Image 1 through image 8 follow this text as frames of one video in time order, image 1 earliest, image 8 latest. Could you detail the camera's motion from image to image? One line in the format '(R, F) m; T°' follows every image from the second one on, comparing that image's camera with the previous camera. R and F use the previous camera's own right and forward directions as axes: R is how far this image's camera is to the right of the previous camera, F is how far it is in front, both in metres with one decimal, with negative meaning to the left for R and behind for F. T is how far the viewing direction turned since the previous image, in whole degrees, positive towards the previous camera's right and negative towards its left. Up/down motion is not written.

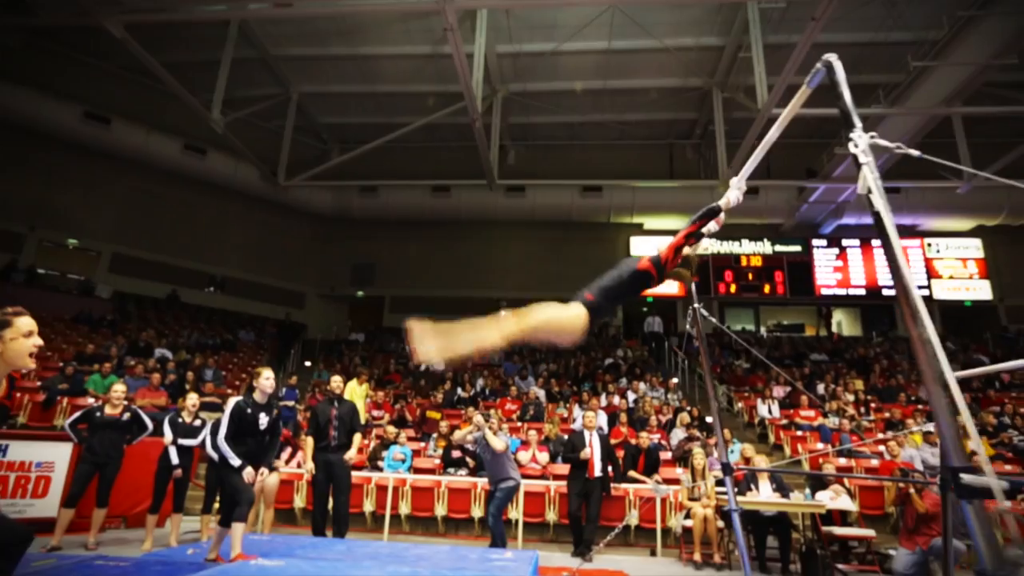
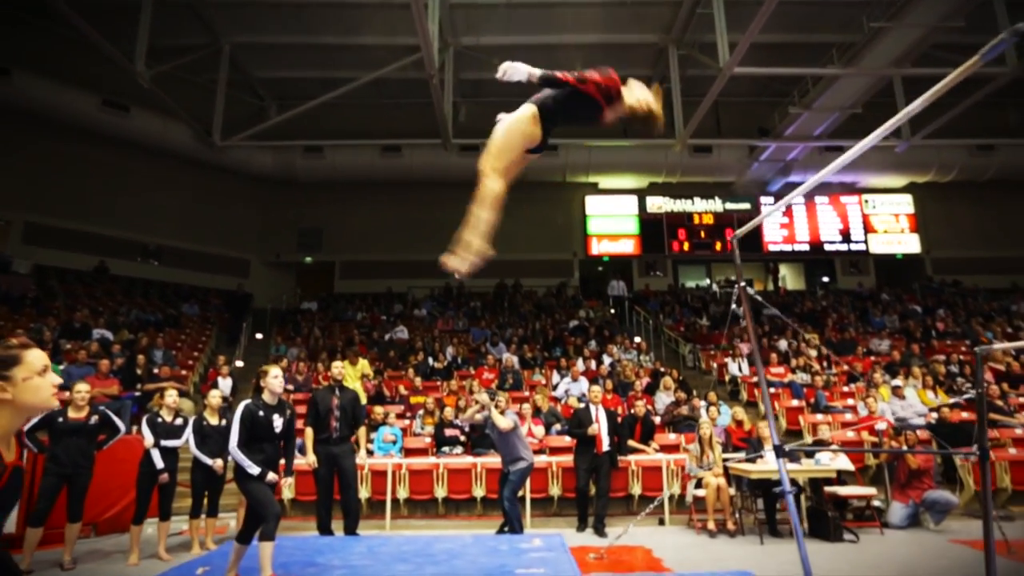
(-0.8, +0.4) m; +6°
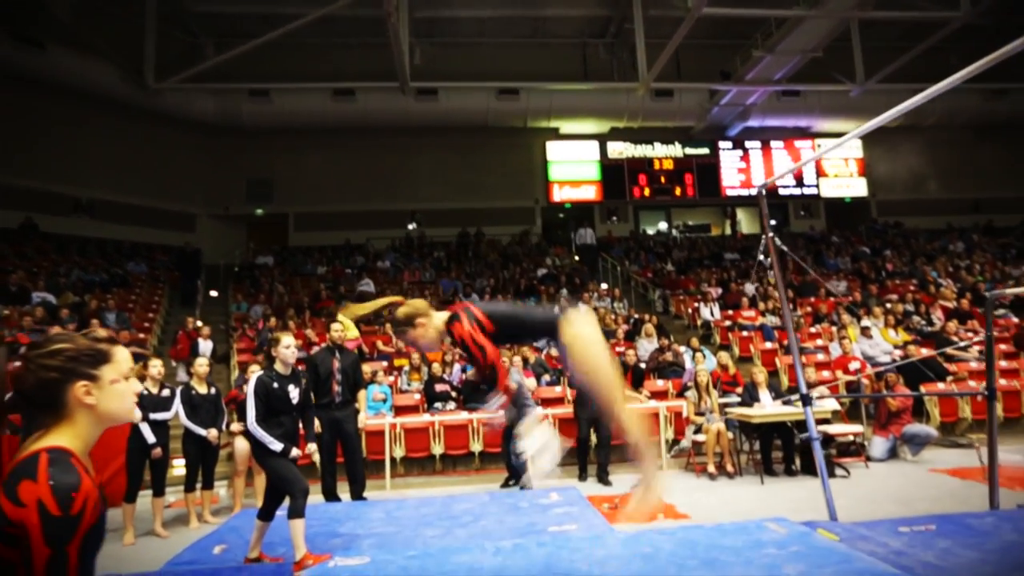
(-0.6, +0.3) m; +5°
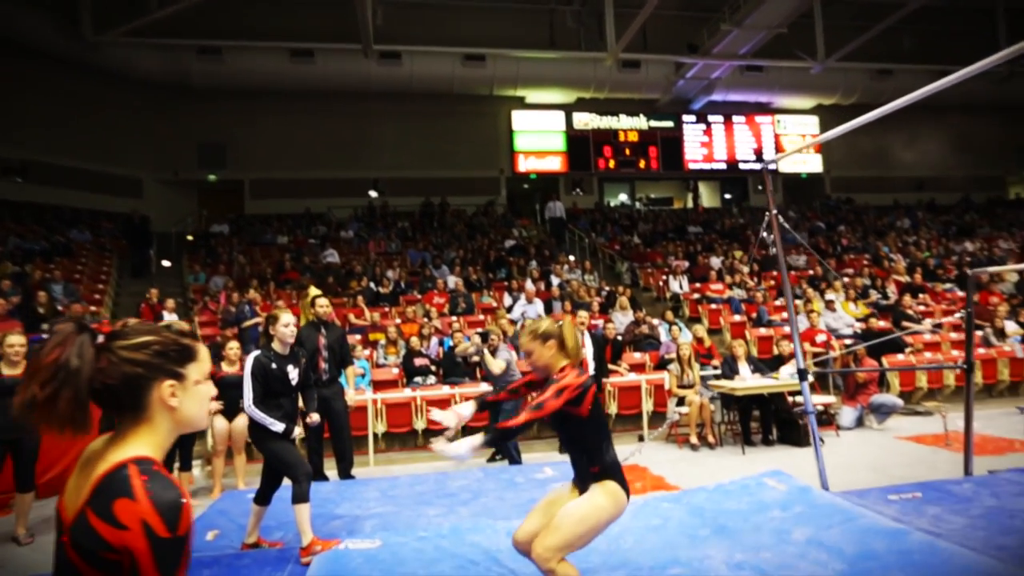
(-0.4, +0.1) m; +4°
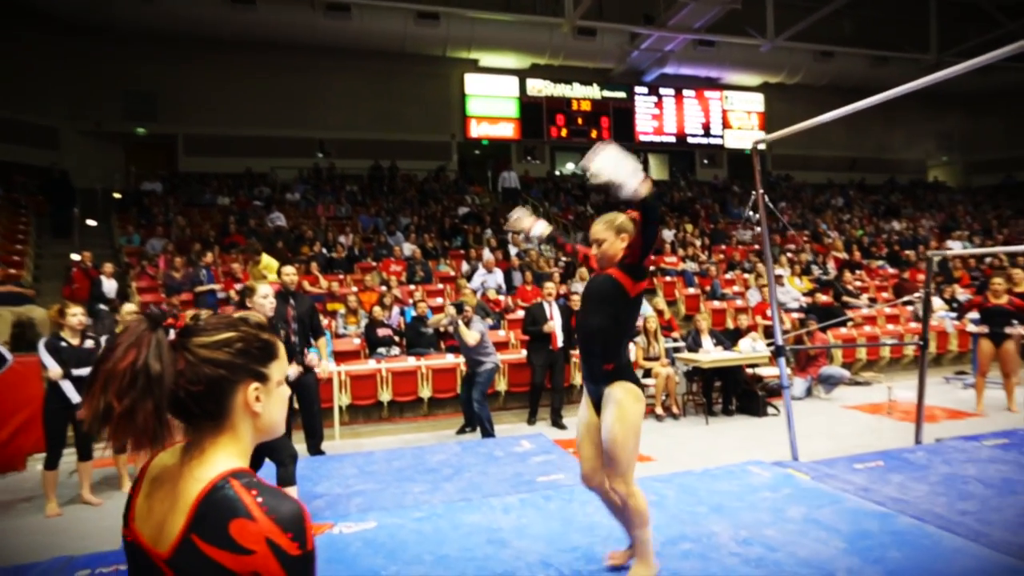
(-0.4, +0.1) m; +6°
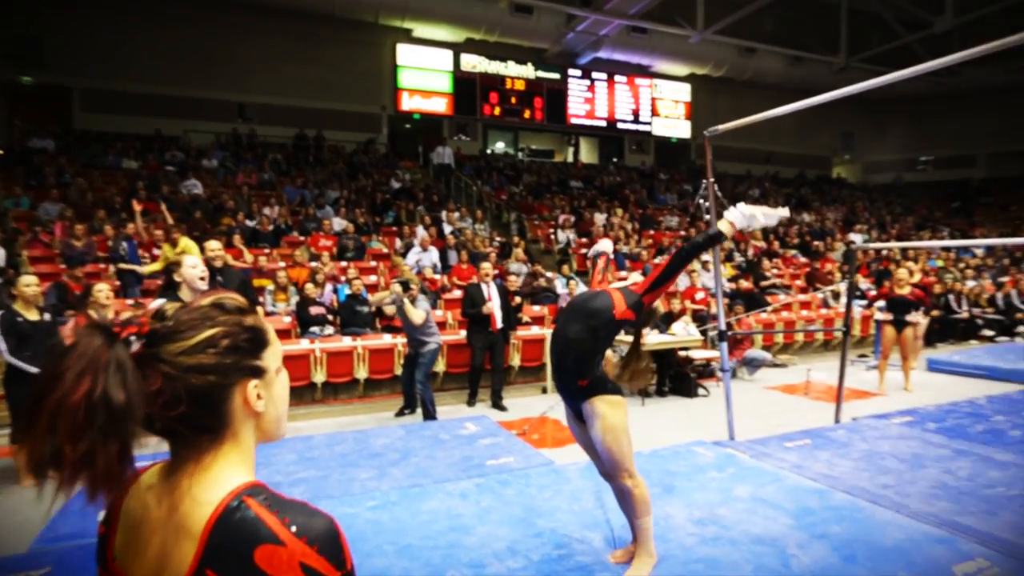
(-0.2, +0.1) m; +7°
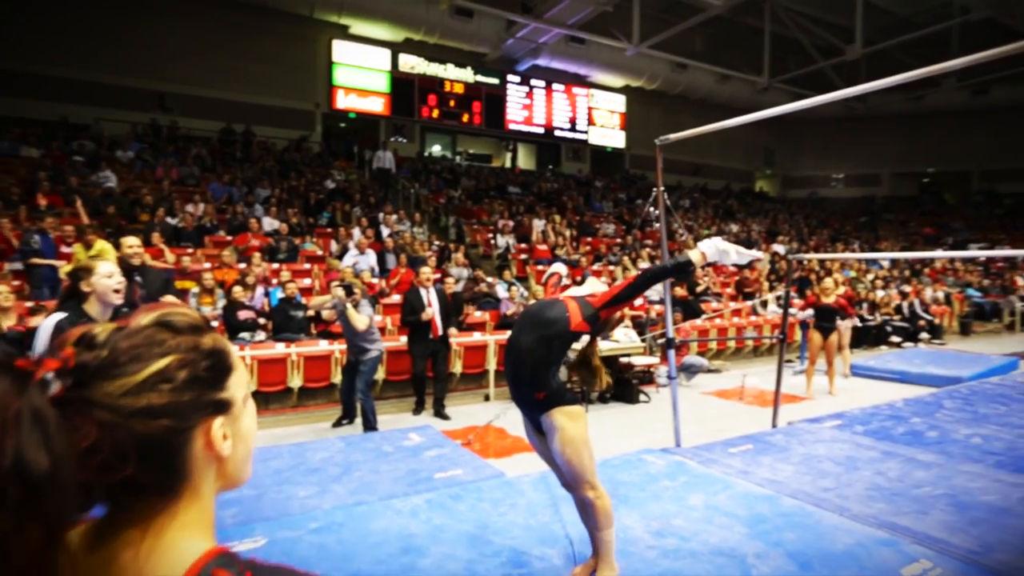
(-0.1, +0.1) m; +7°
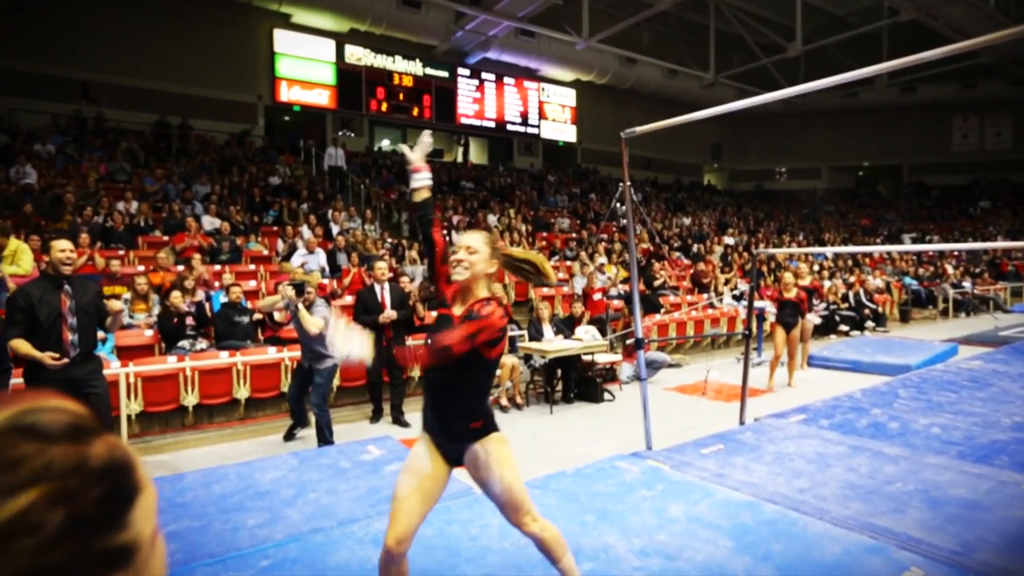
(-0.1, +0.3) m; +5°
